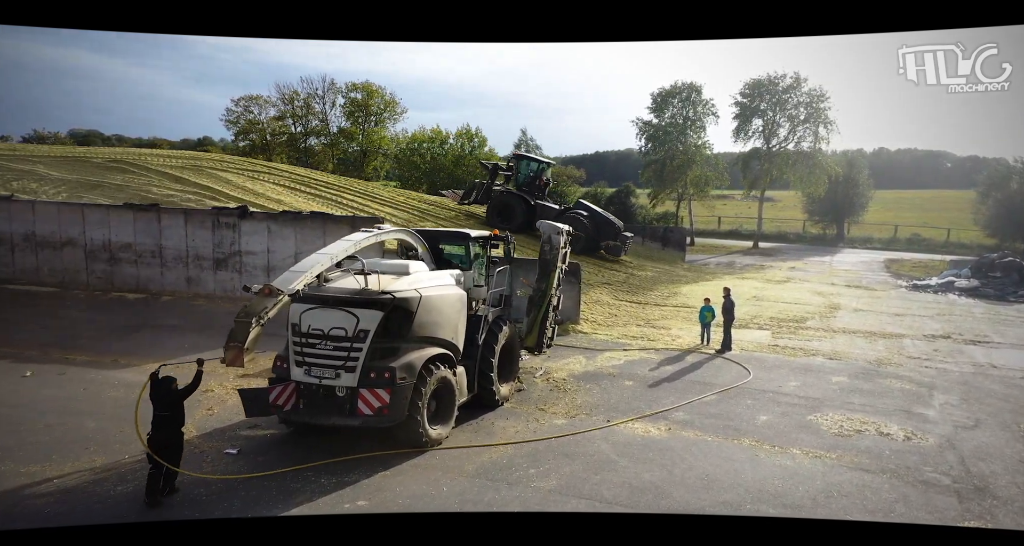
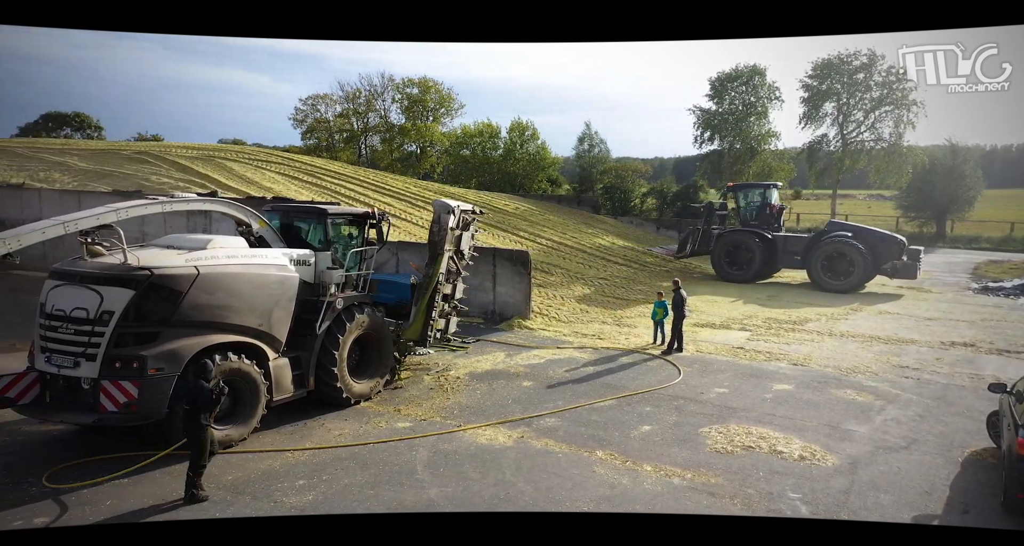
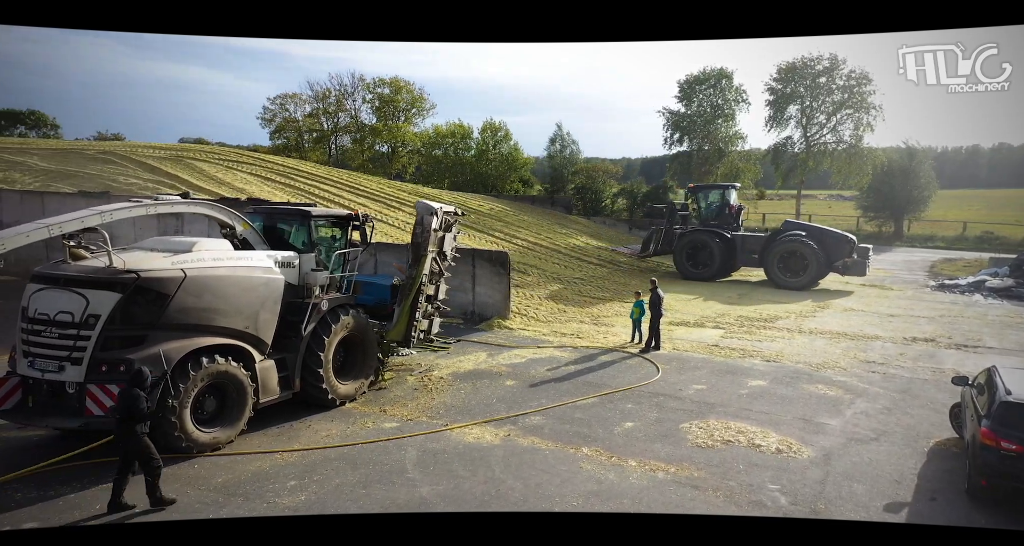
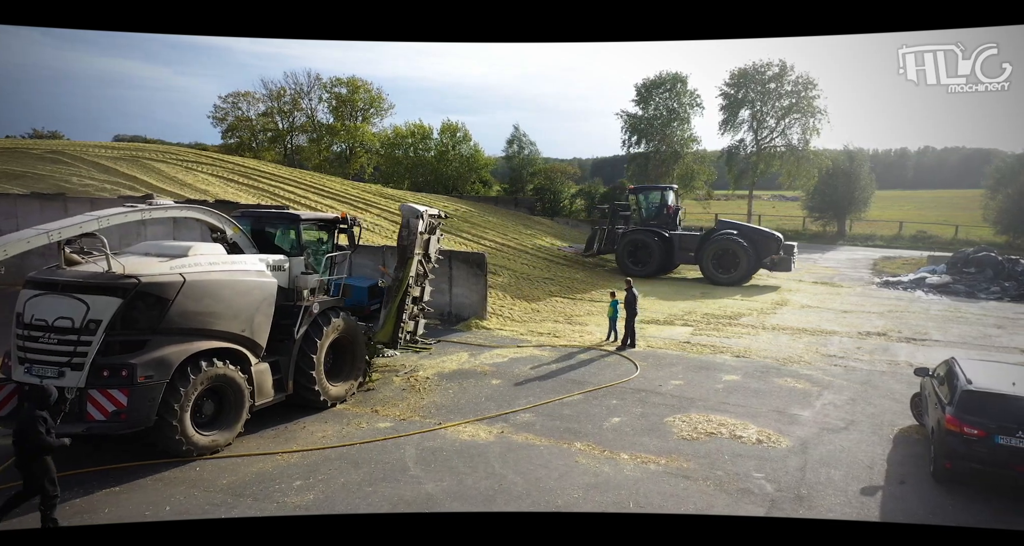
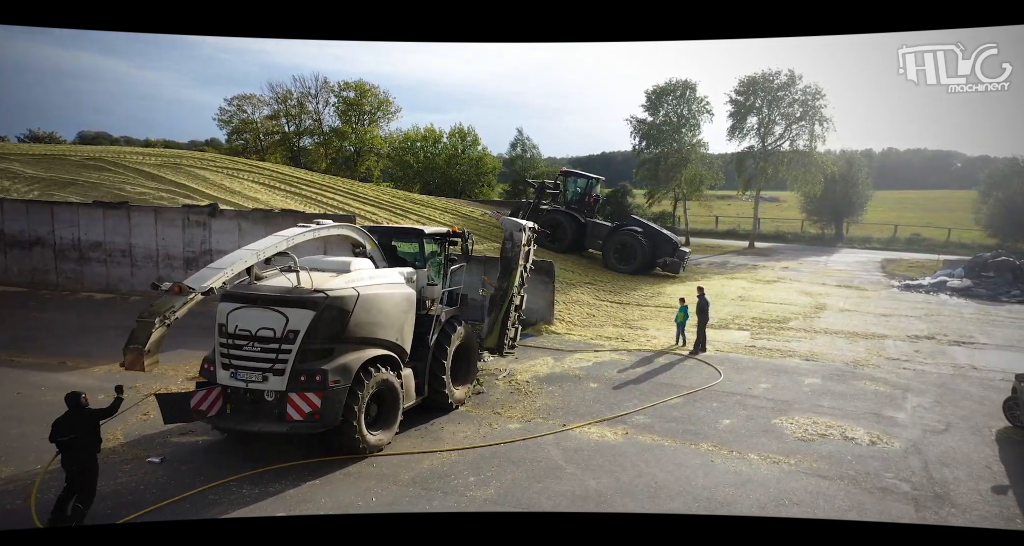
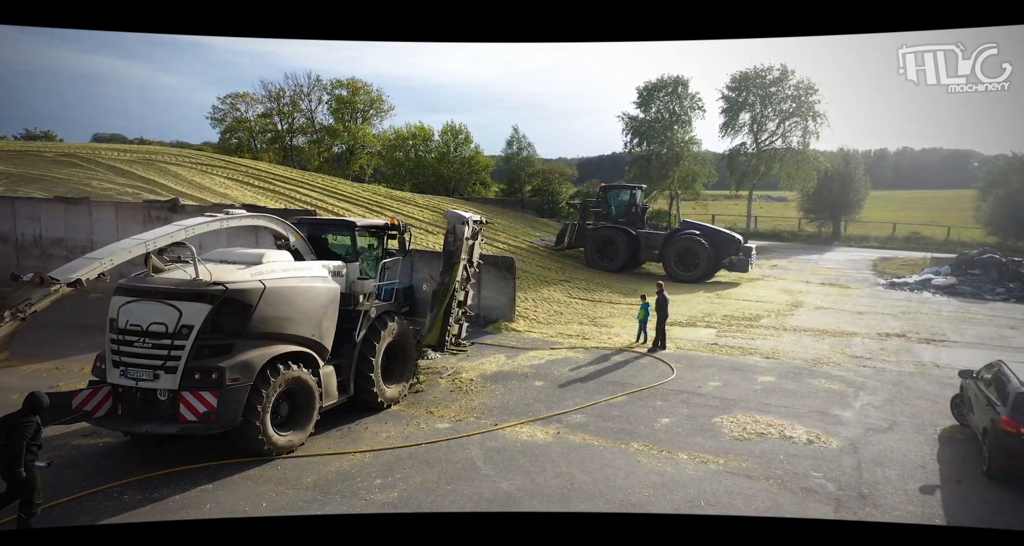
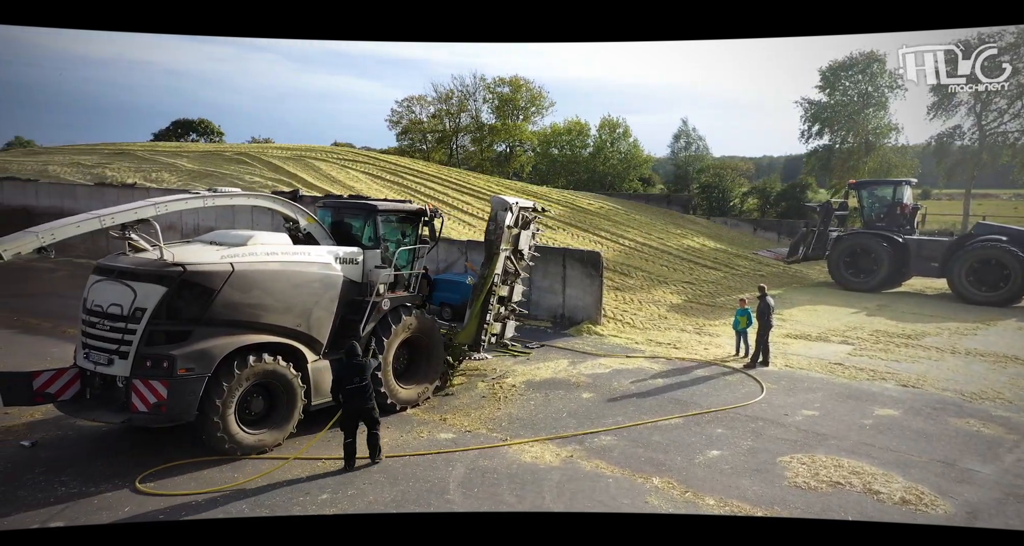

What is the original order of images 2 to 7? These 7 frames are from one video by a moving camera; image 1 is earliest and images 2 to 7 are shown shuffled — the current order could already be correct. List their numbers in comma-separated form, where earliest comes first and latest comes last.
5, 6, 4, 3, 2, 7
